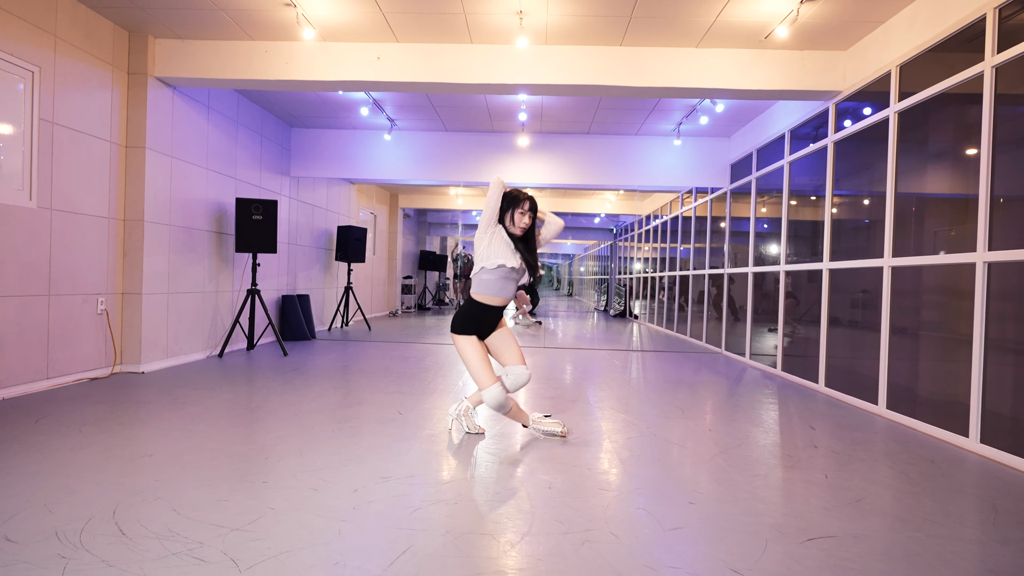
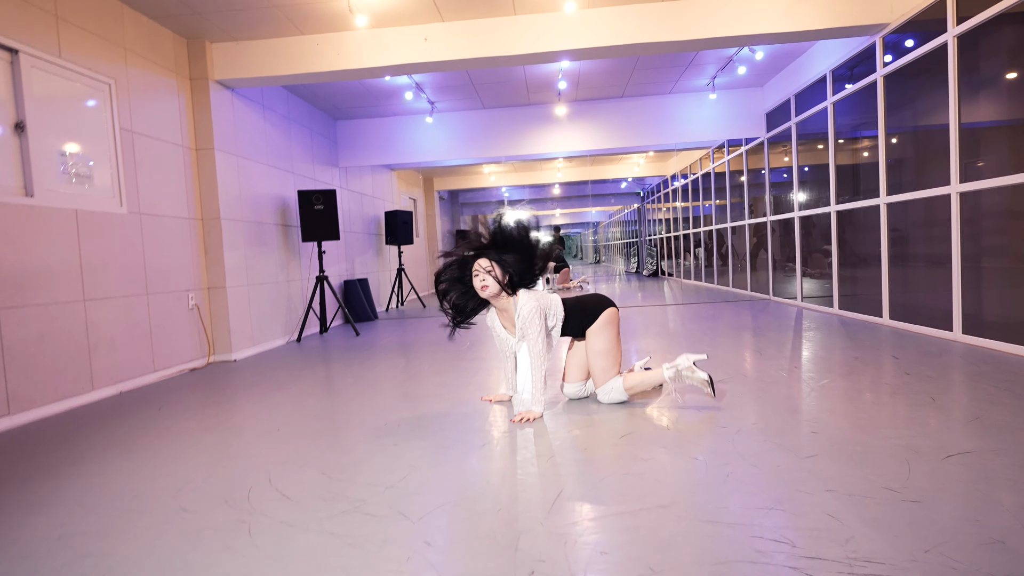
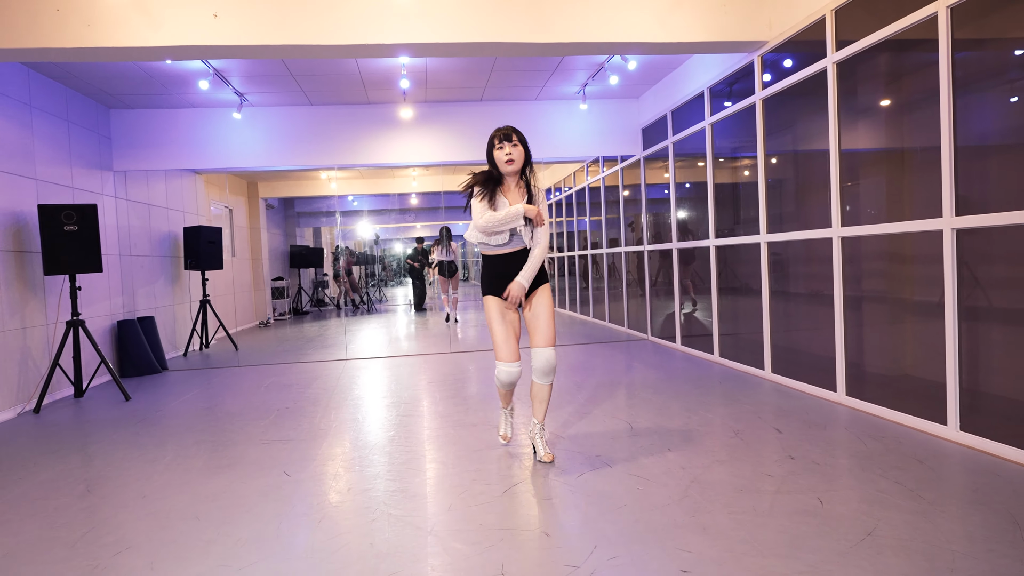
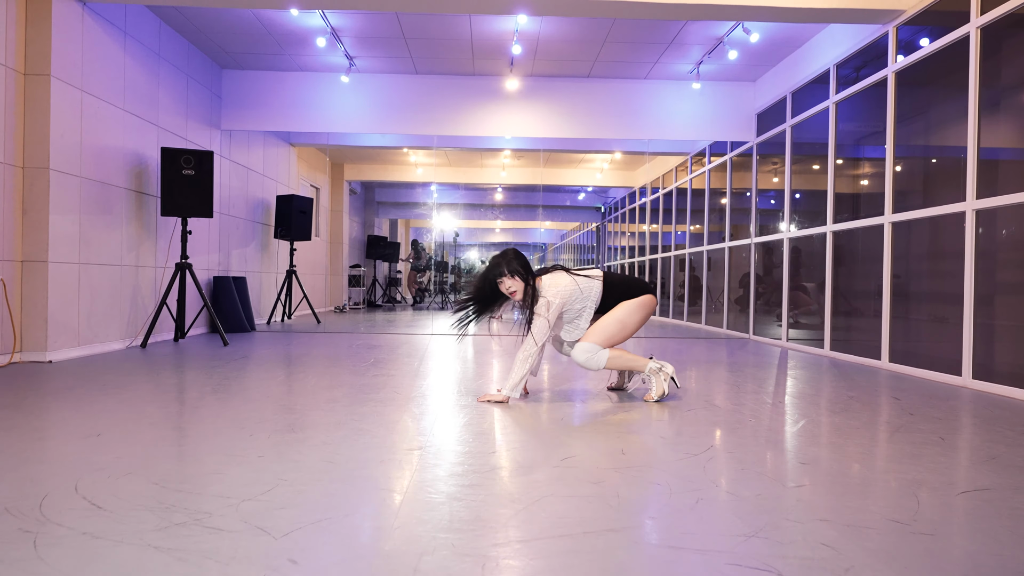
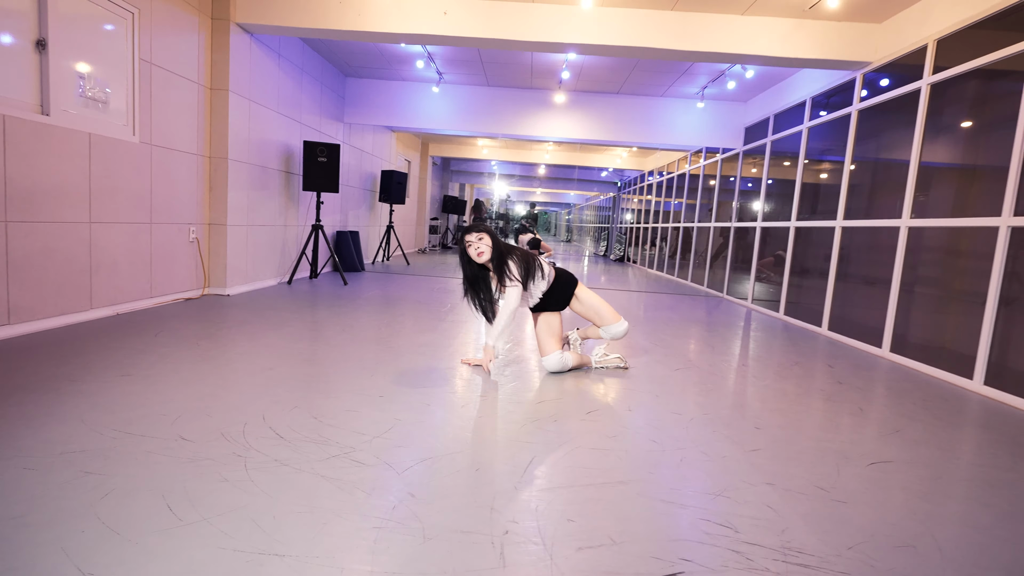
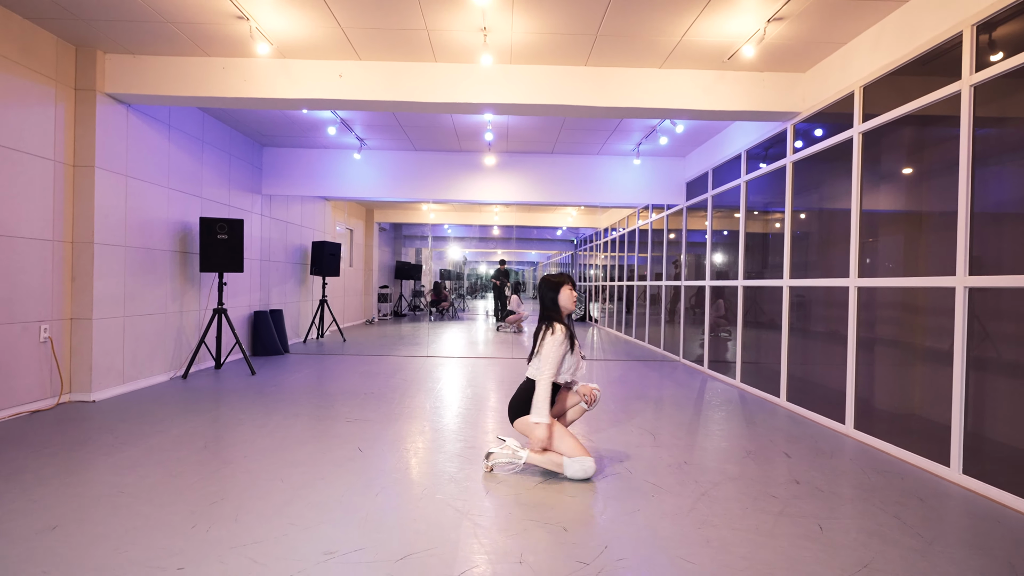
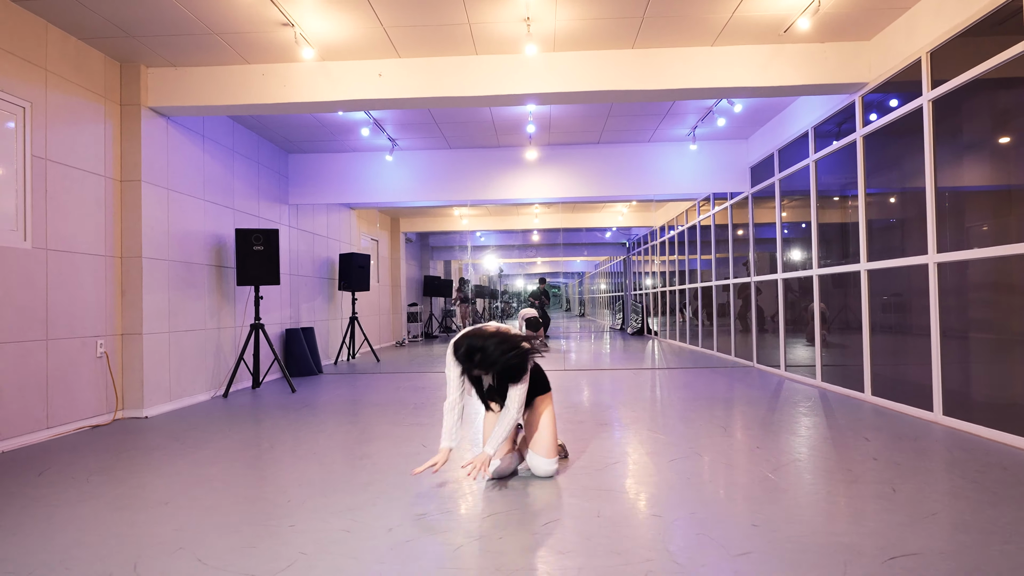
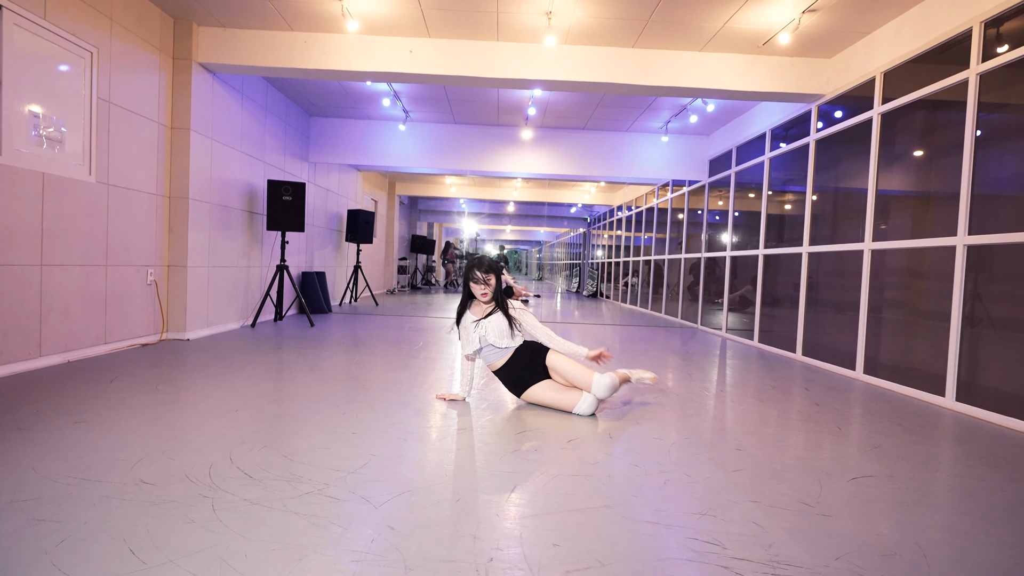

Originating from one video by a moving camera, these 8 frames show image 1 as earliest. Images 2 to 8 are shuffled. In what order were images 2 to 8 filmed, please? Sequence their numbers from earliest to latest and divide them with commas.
7, 2, 5, 8, 4, 3, 6
